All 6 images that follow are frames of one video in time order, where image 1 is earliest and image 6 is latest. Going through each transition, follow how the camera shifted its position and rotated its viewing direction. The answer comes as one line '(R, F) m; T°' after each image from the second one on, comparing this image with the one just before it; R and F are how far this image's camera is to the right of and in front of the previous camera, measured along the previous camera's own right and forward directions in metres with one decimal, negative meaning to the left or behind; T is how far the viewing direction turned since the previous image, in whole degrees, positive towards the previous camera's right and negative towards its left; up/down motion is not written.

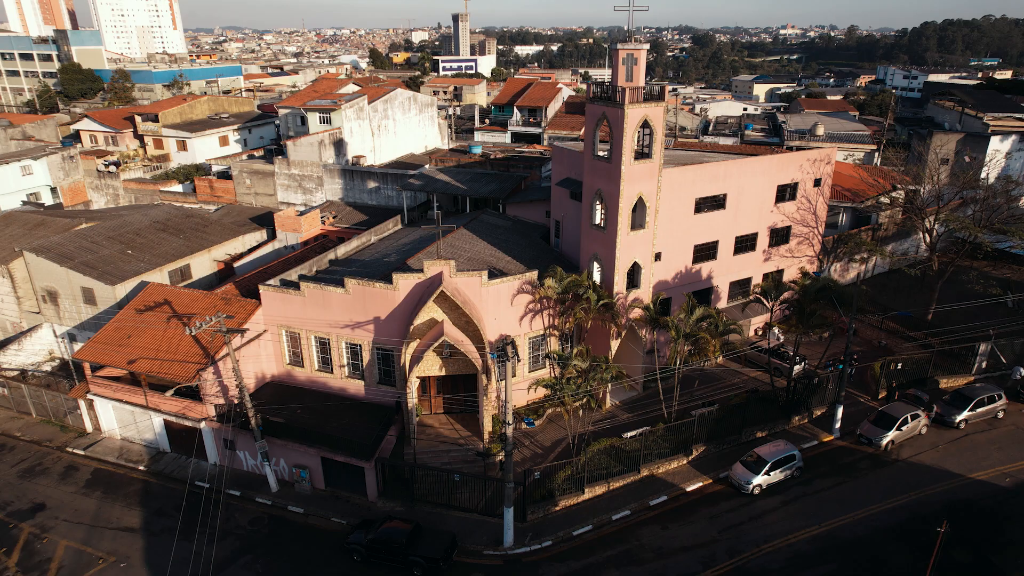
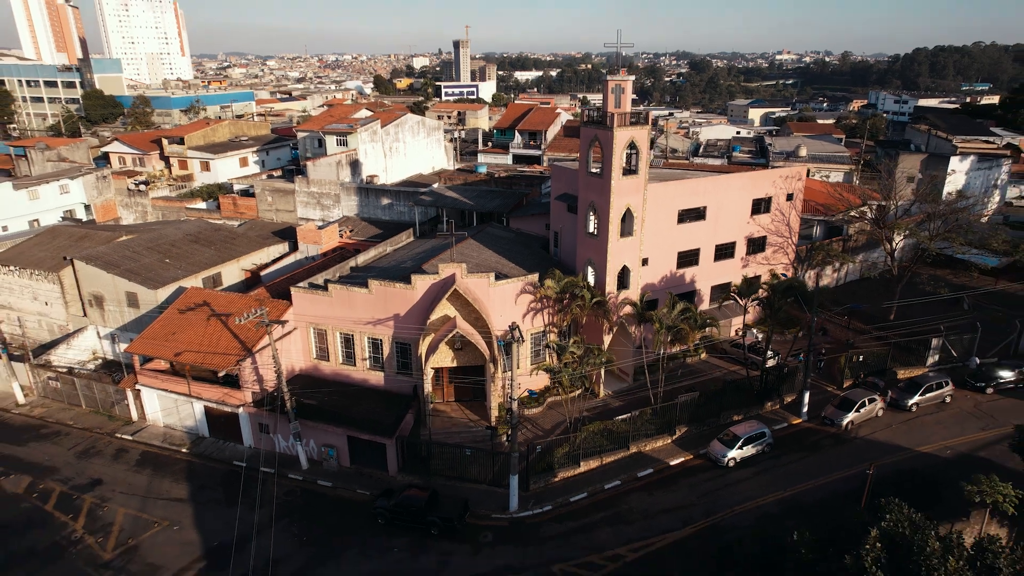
(-0.2, -3.0) m; 0°
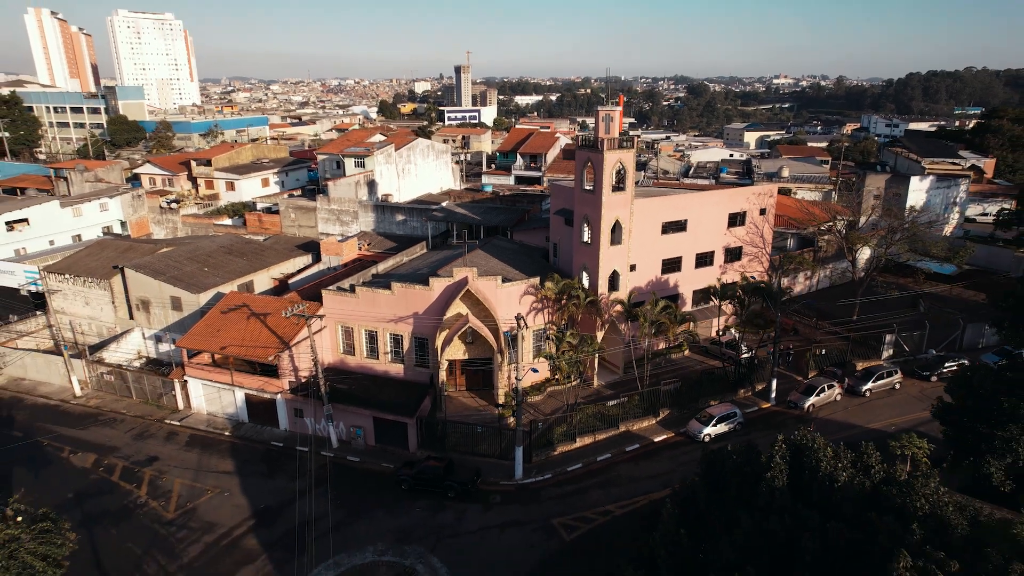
(-0.2, -3.8) m; 0°
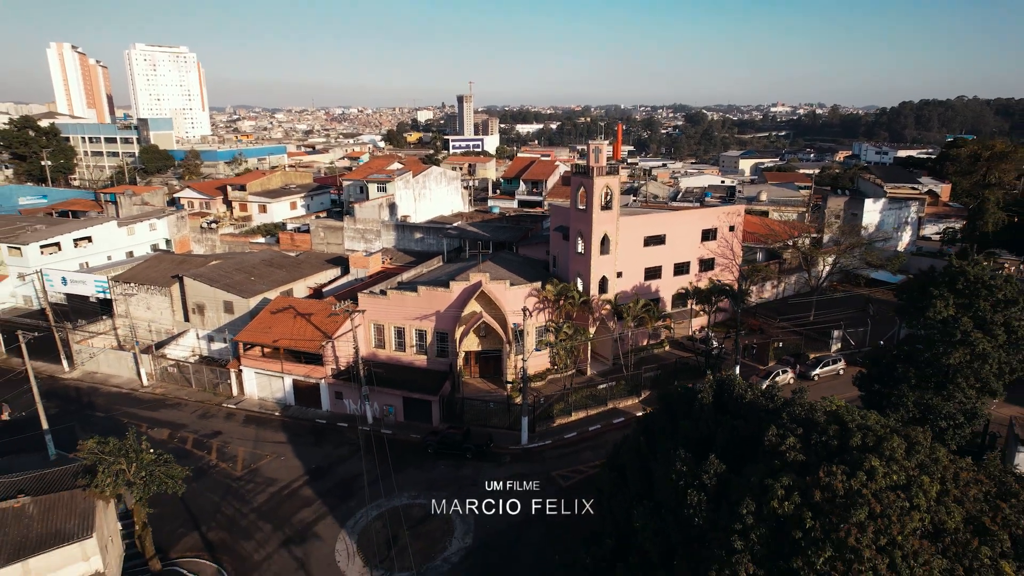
(-0.3, -5.8) m; 0°
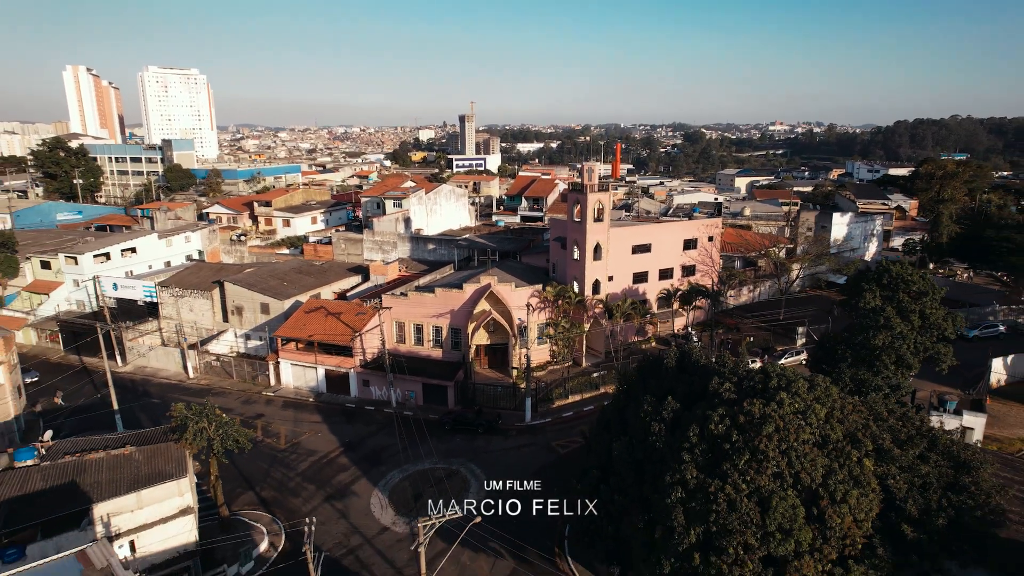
(-0.3, -5.2) m; 0°
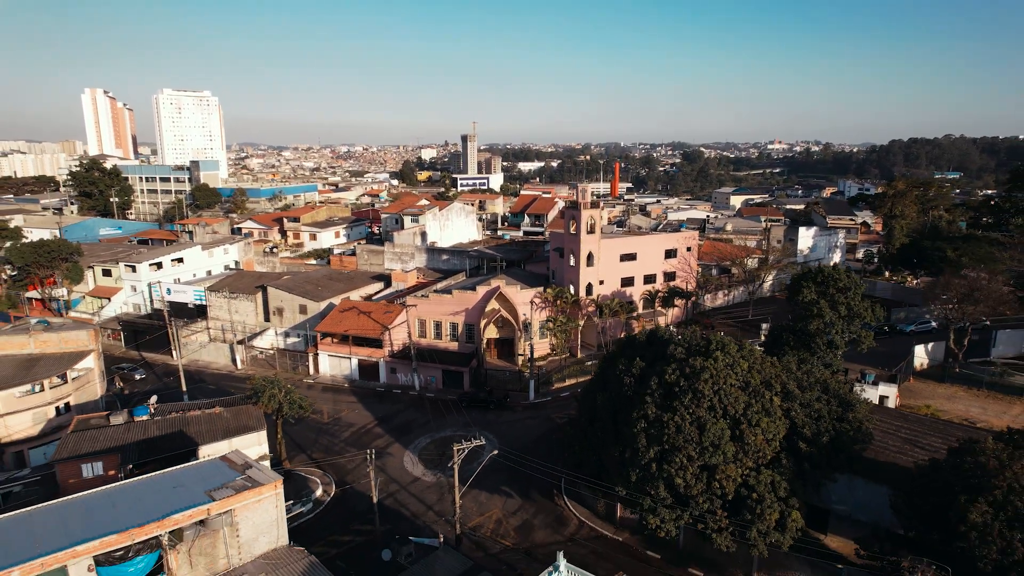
(-0.4, -7.1) m; 0°
